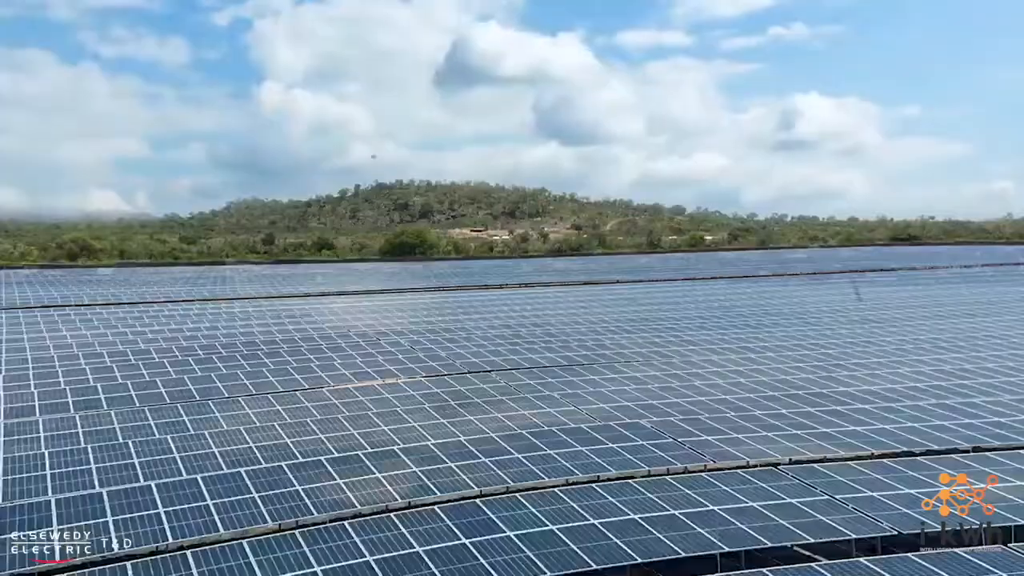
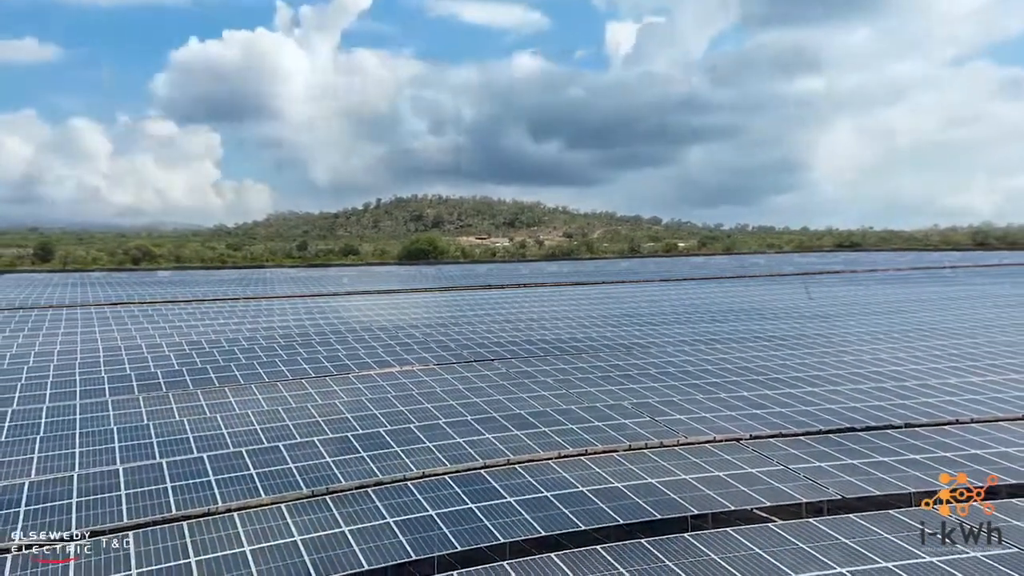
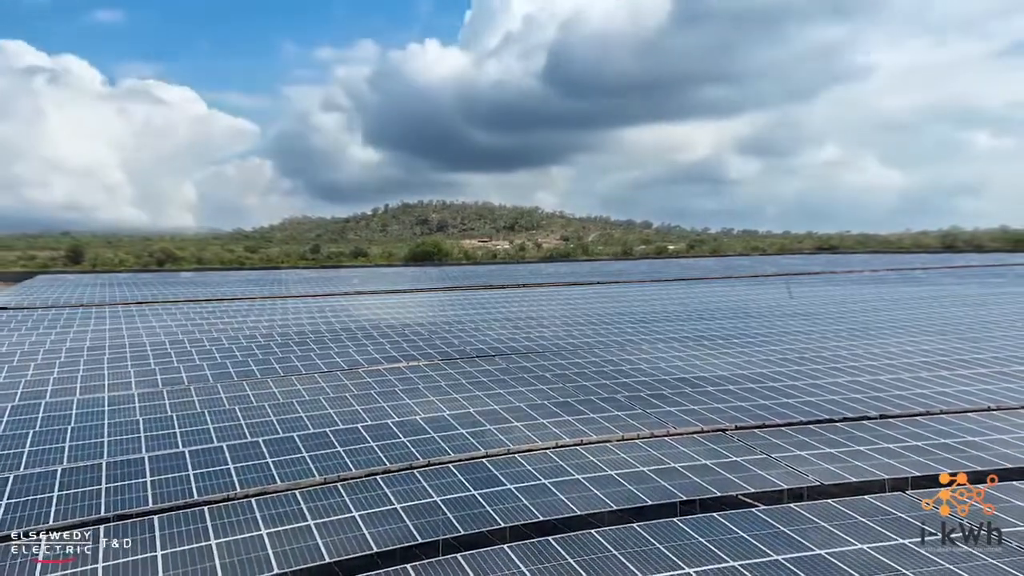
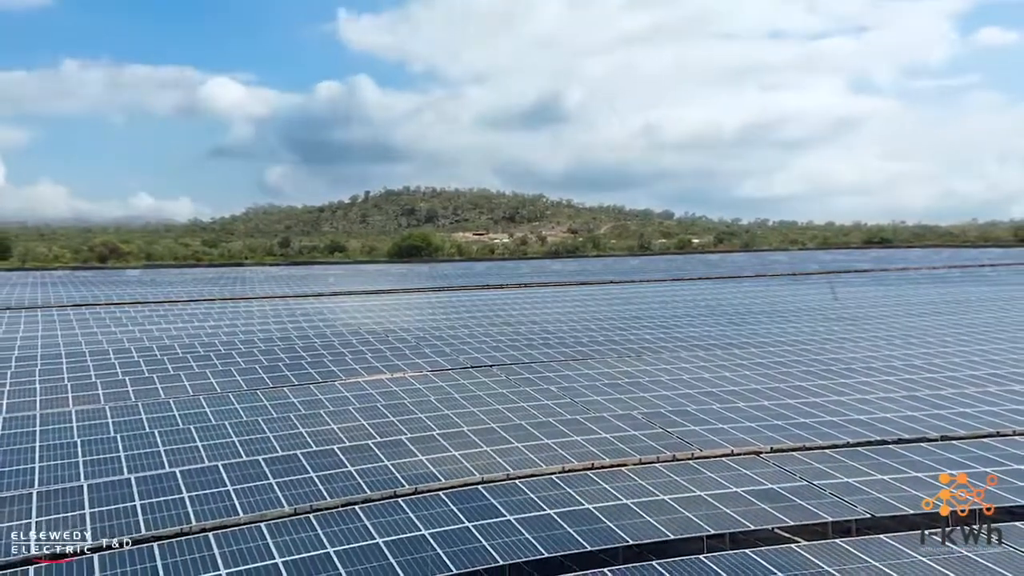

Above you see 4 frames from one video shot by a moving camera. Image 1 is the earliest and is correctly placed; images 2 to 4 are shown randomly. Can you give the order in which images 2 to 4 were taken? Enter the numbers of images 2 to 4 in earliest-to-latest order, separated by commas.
4, 2, 3
